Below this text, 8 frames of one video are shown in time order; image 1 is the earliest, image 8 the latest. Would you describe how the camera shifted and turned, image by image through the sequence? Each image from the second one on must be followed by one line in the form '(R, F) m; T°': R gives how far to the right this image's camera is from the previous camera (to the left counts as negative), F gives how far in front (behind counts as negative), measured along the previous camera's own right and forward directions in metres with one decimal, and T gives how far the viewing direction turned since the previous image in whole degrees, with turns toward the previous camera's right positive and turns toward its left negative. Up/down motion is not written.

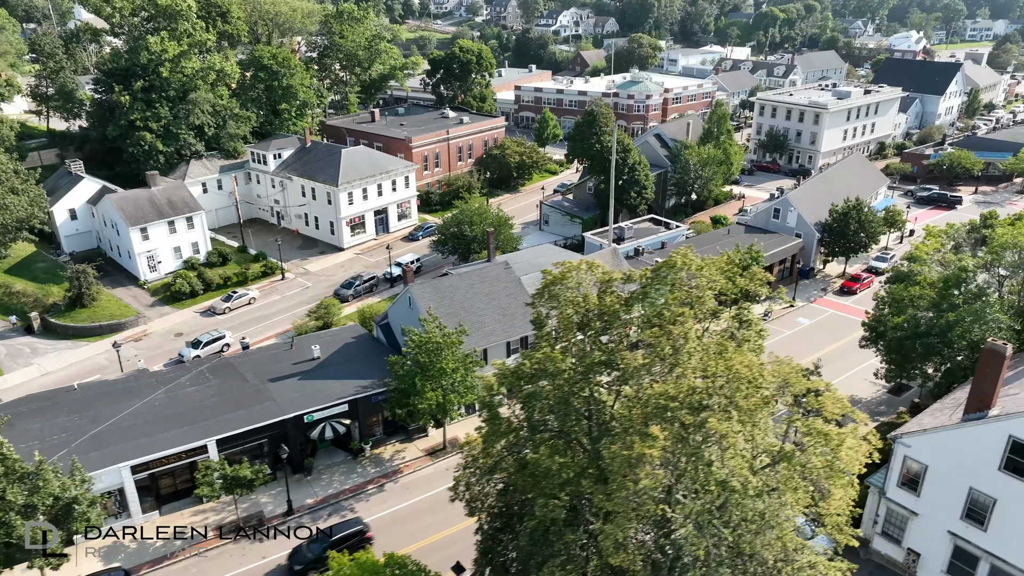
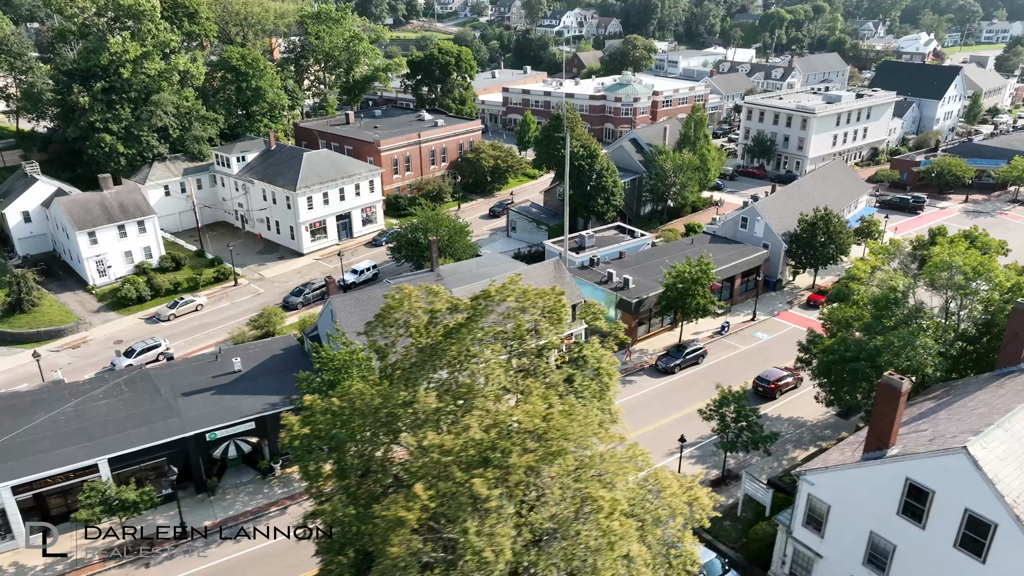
(+4.0, +1.4) m; -1°
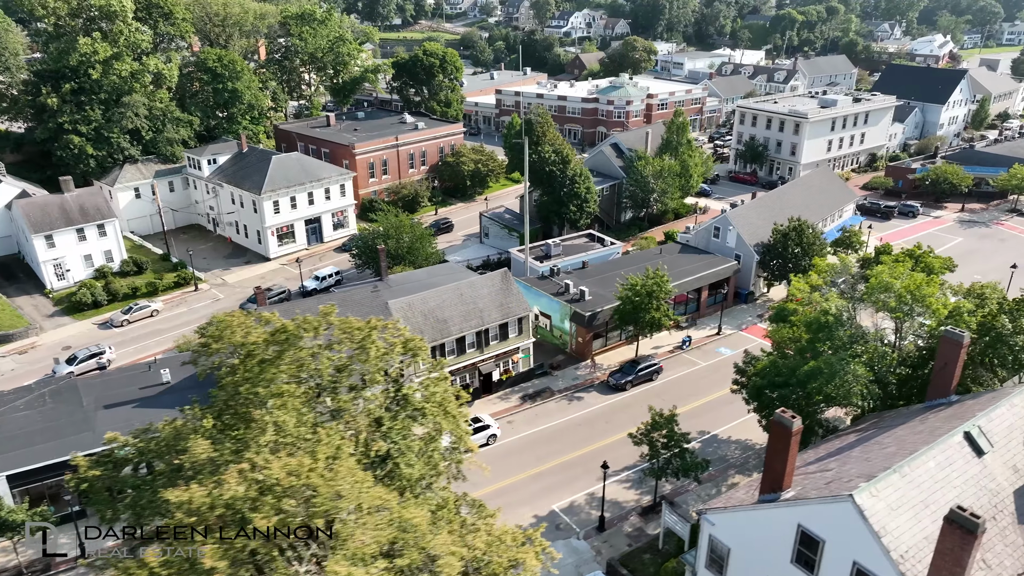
(+3.7, +1.3) m; -2°
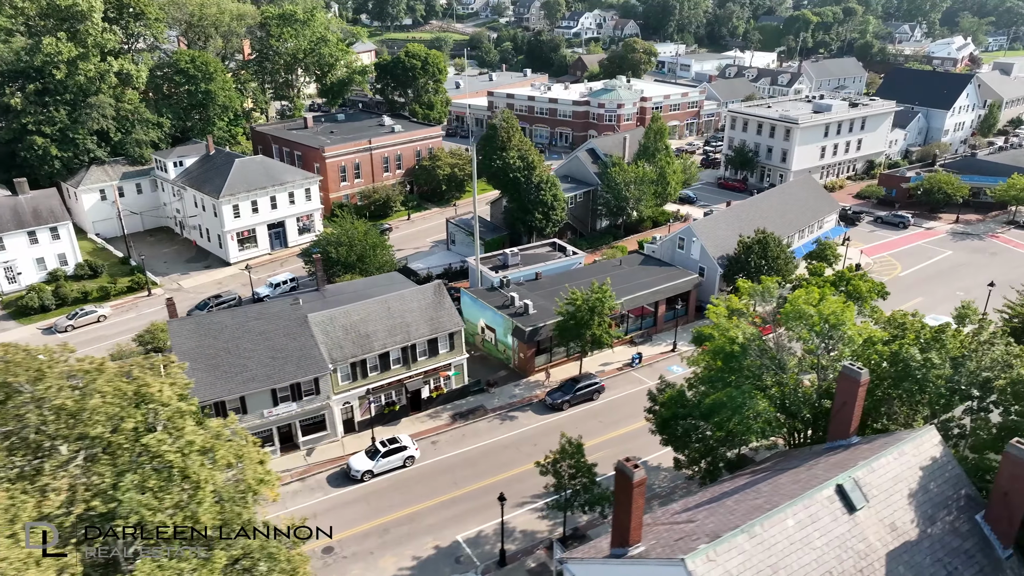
(+4.3, +1.6) m; -2°
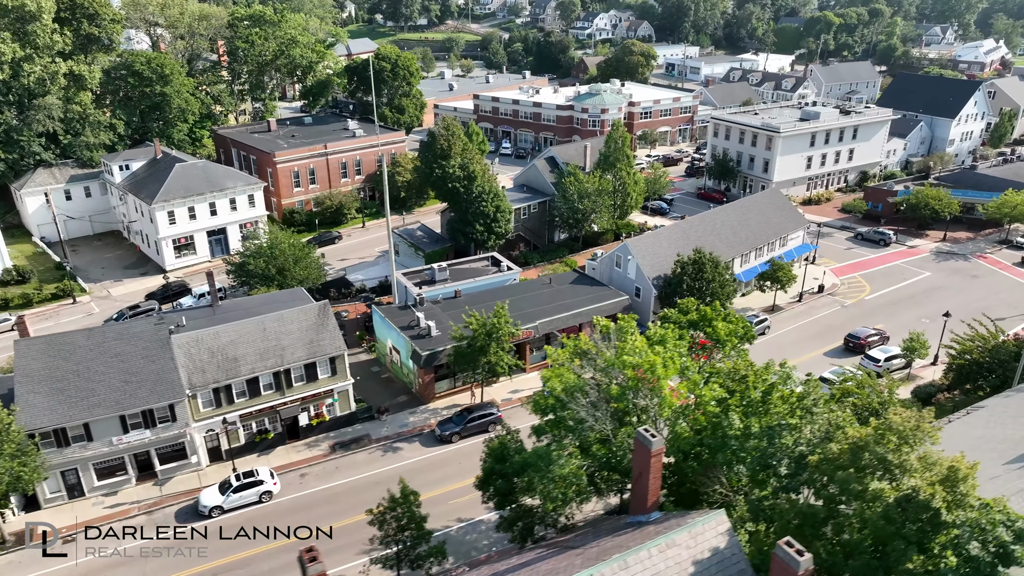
(+6.6, +2.6) m; -3°
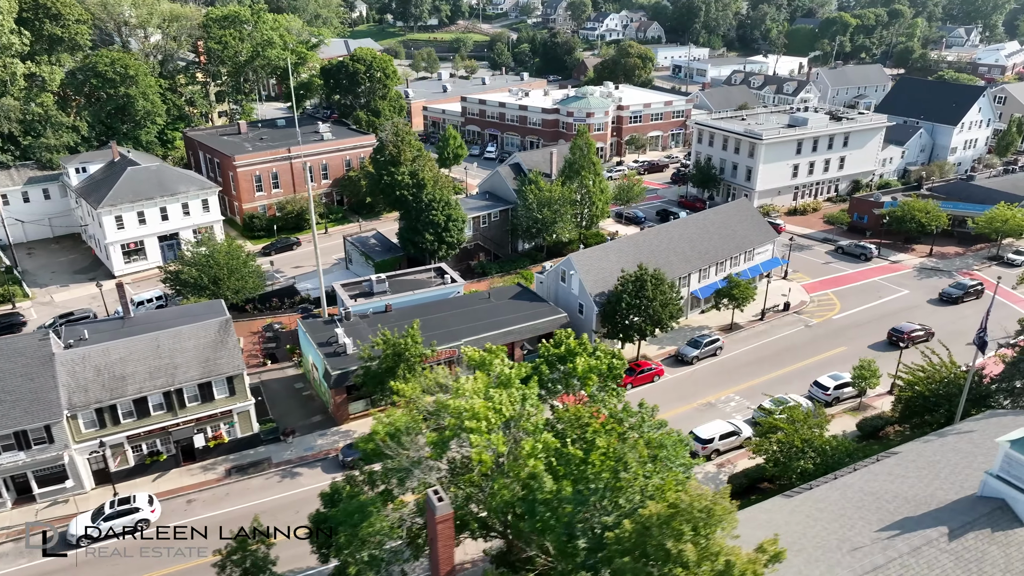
(+5.0, +2.0) m; -2°
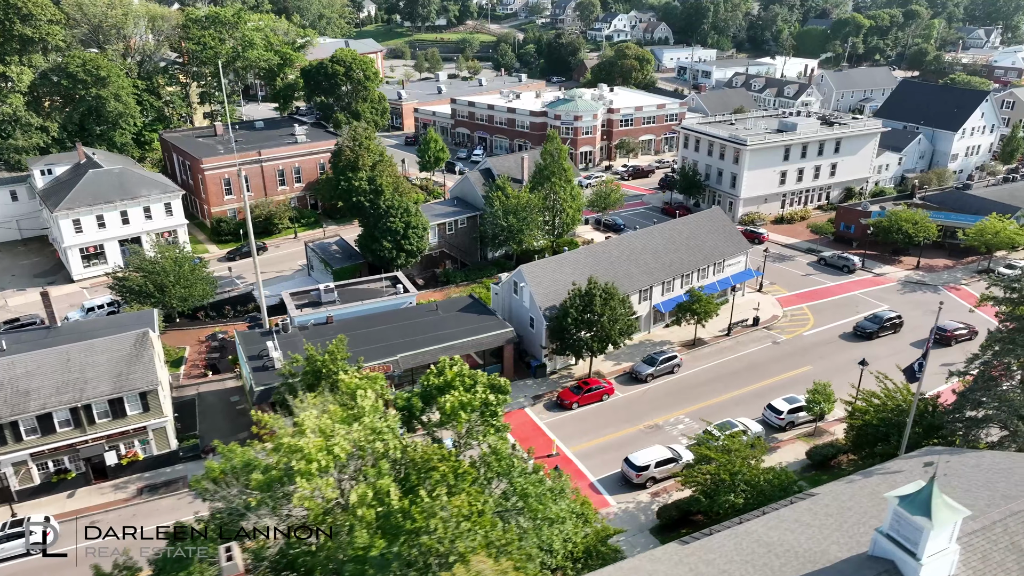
(+3.9, +1.6) m; -2°
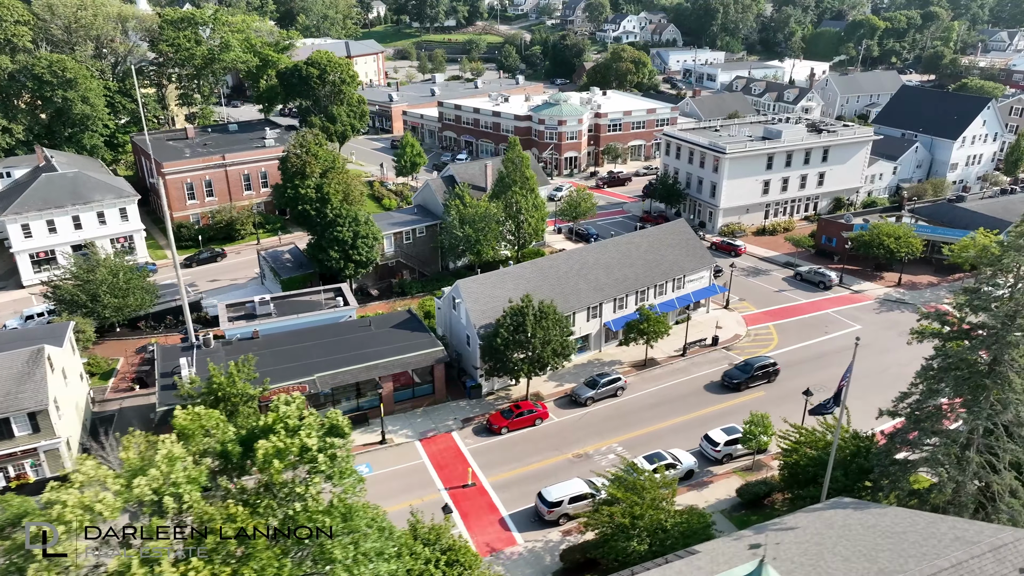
(+4.5, +1.9) m; -2°
